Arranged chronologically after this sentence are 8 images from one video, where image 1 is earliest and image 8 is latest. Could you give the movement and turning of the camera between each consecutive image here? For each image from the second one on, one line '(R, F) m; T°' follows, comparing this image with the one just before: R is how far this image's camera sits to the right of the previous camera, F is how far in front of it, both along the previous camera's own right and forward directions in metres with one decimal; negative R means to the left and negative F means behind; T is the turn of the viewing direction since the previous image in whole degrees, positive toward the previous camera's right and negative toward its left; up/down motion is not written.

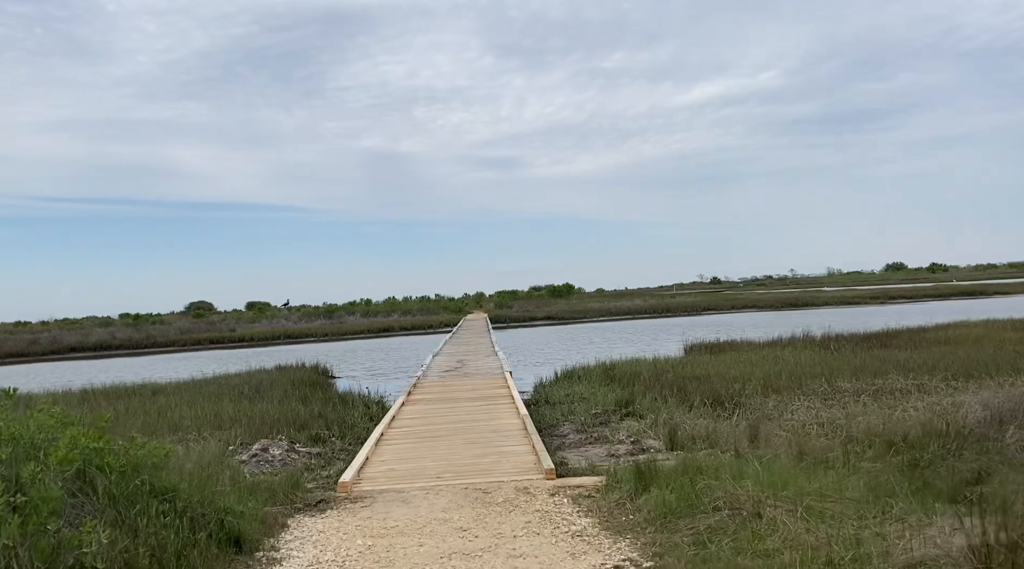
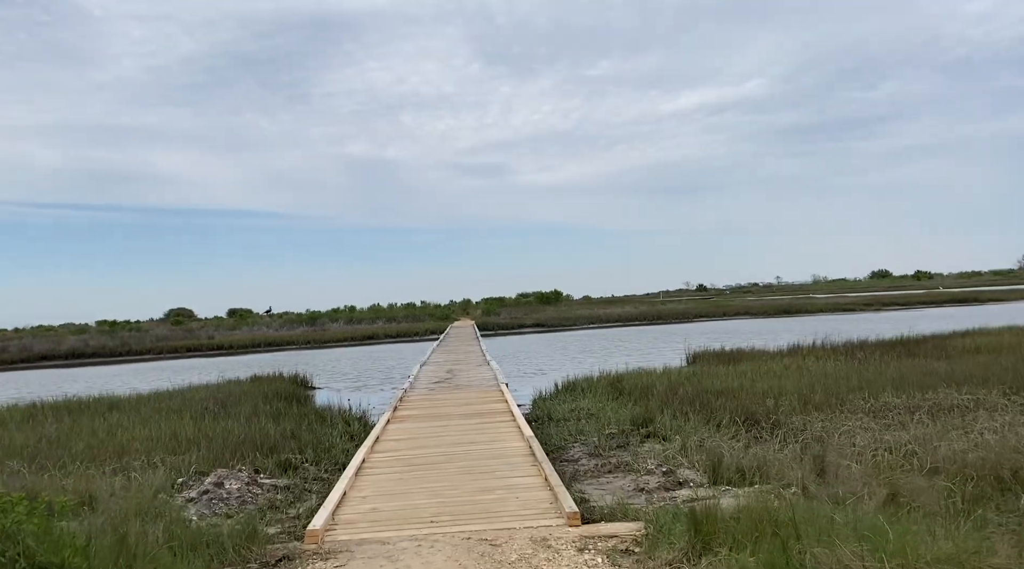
(-0.2, +1.3) m; +1°
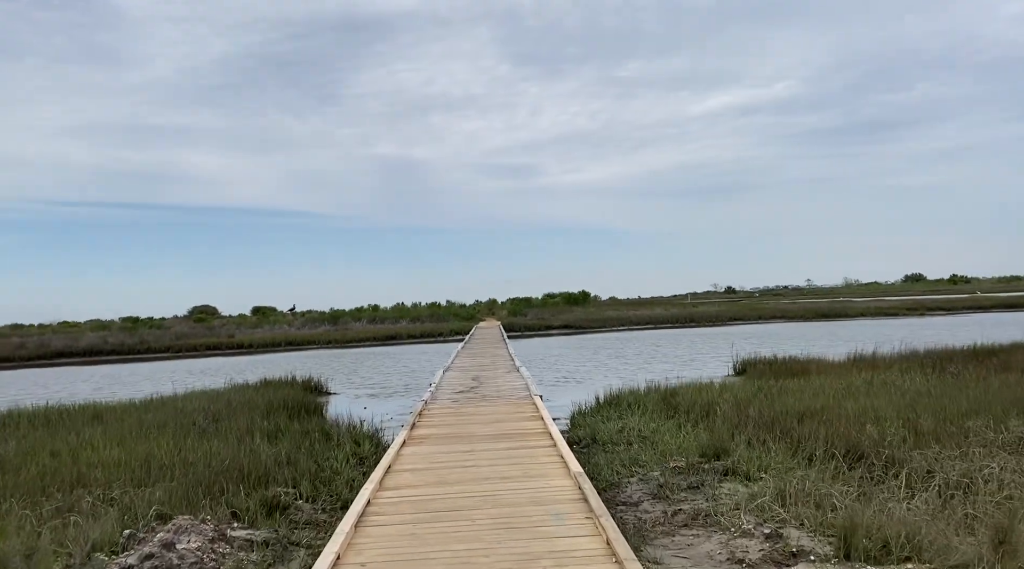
(-0.2, +1.6) m; -2°
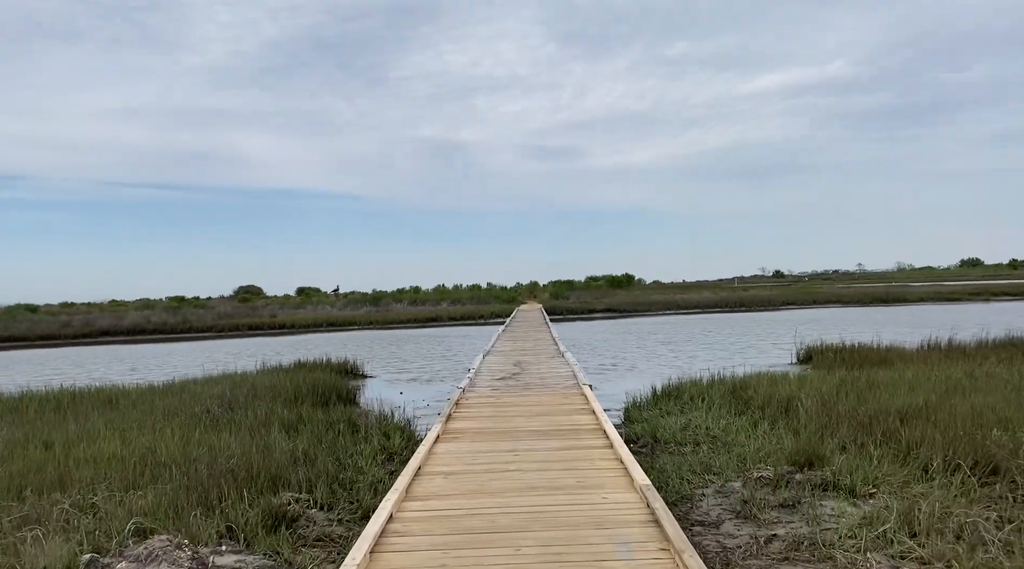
(-0.1, +1.1) m; -3°
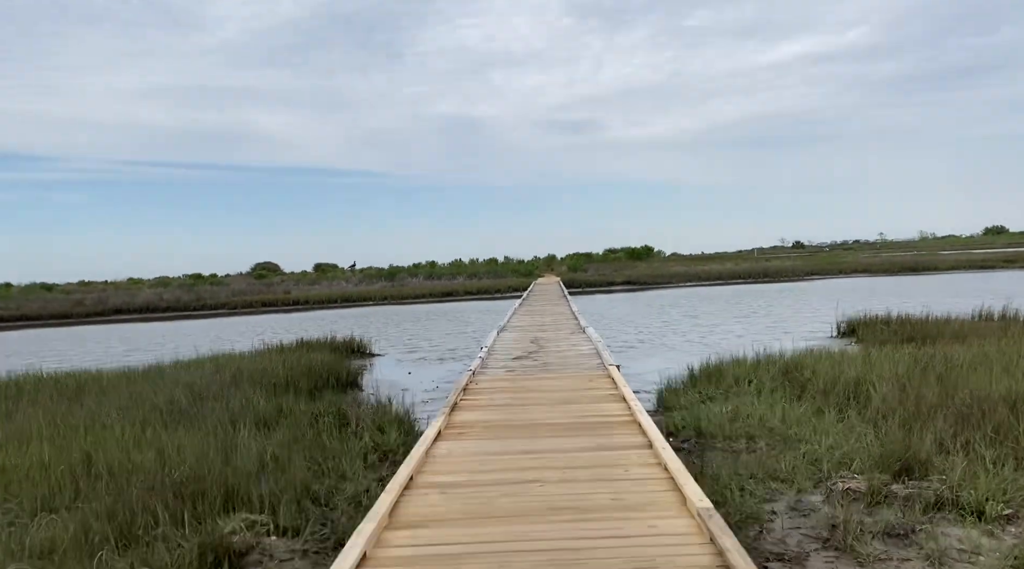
(0.0, +1.3) m; -1°
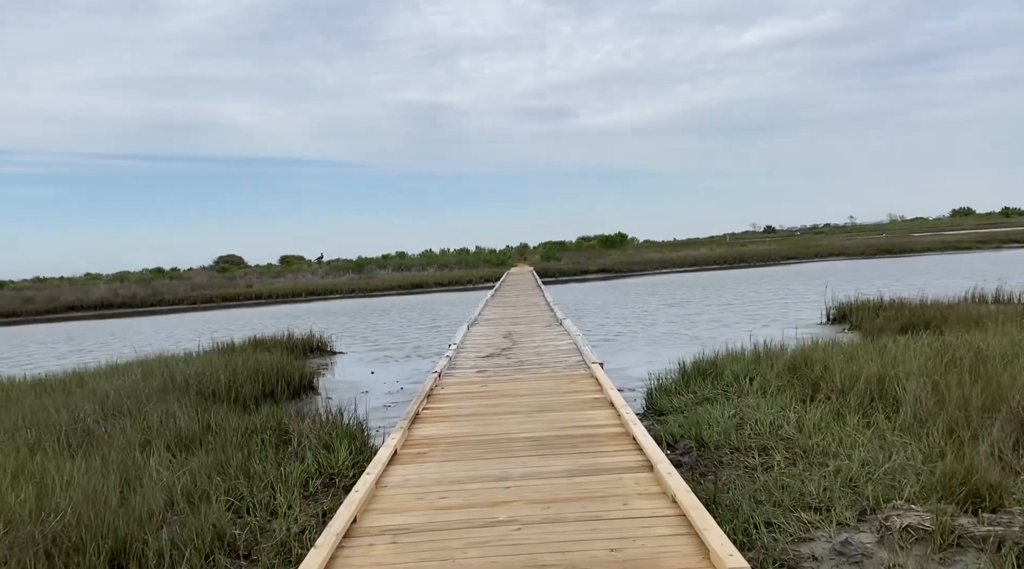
(0.0, +1.1) m; +2°
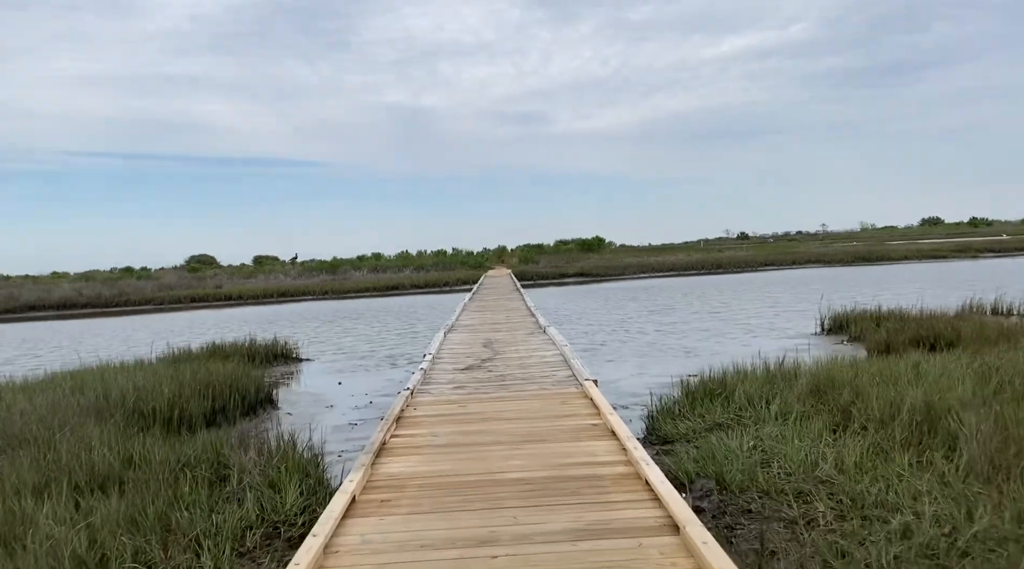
(-0.1, +1.0) m; +2°
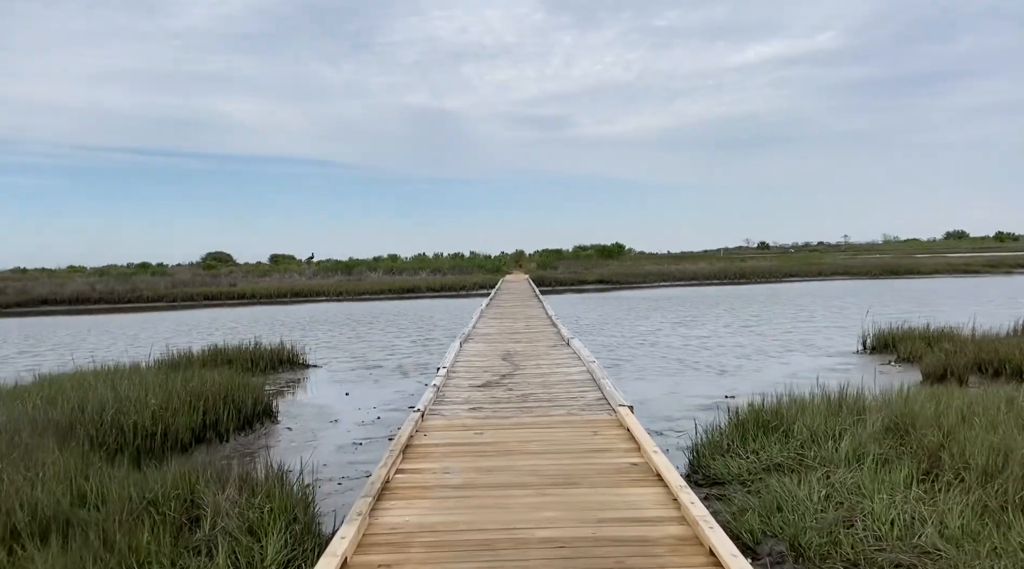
(-0.1, +0.9) m; -1°
